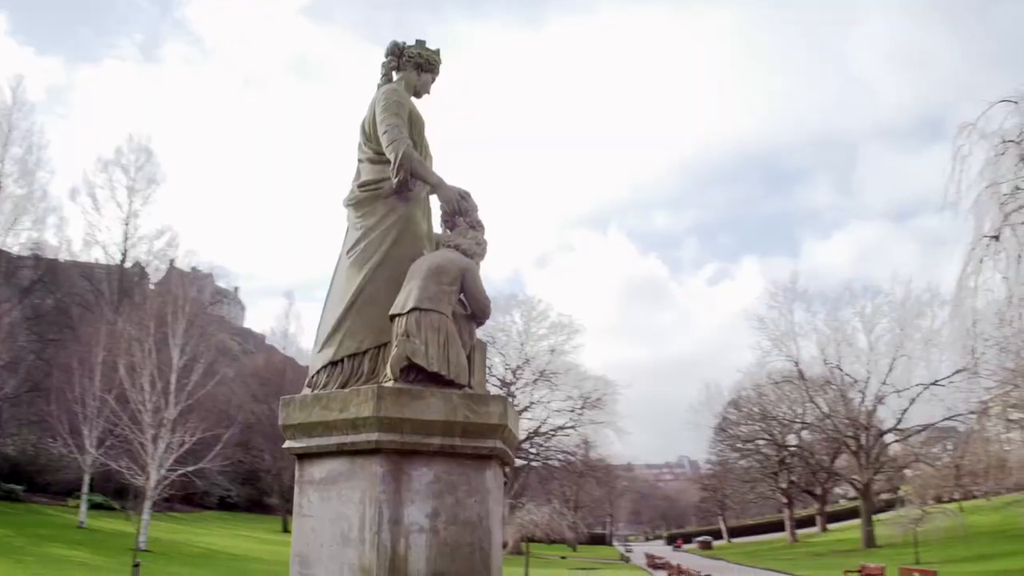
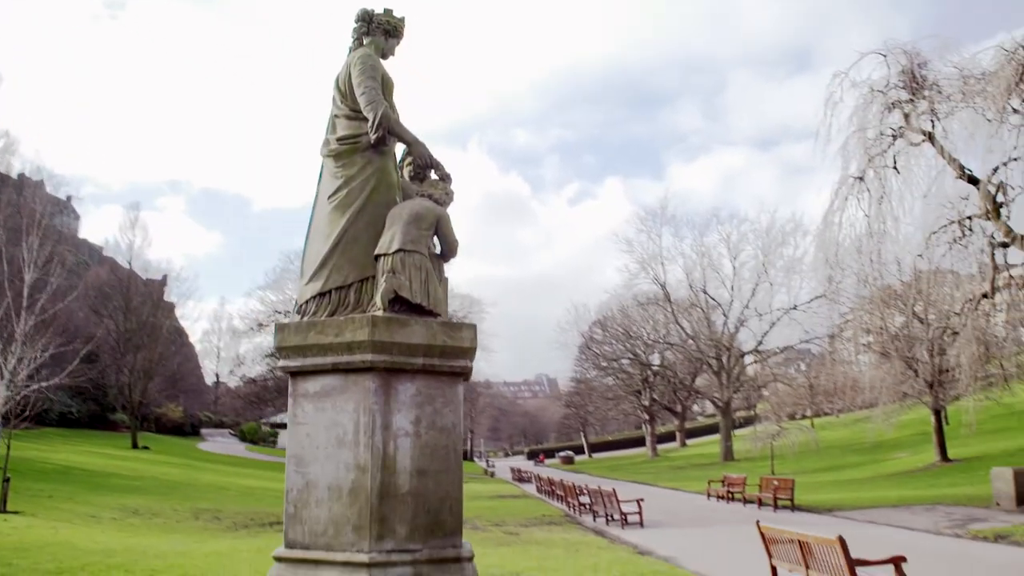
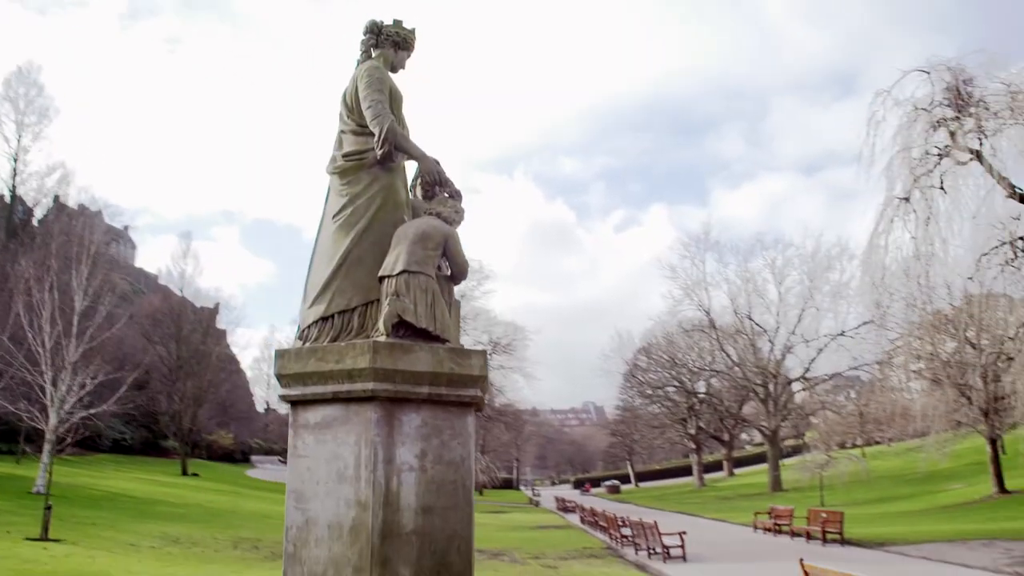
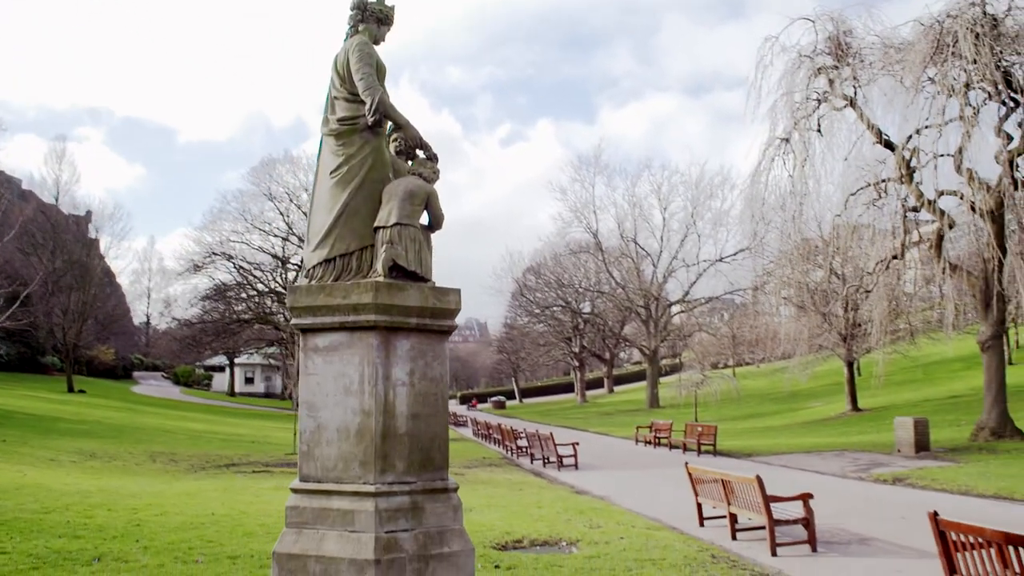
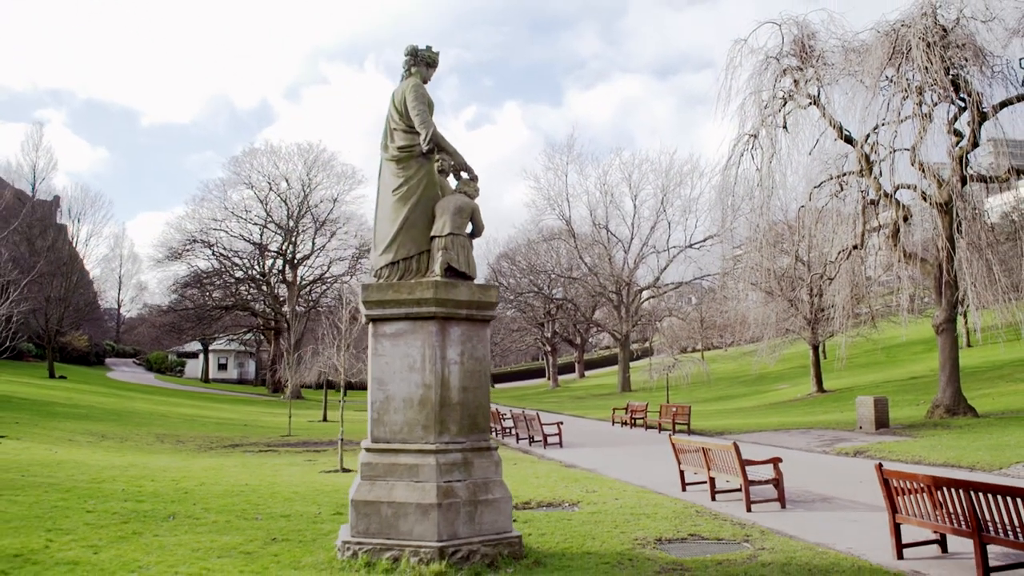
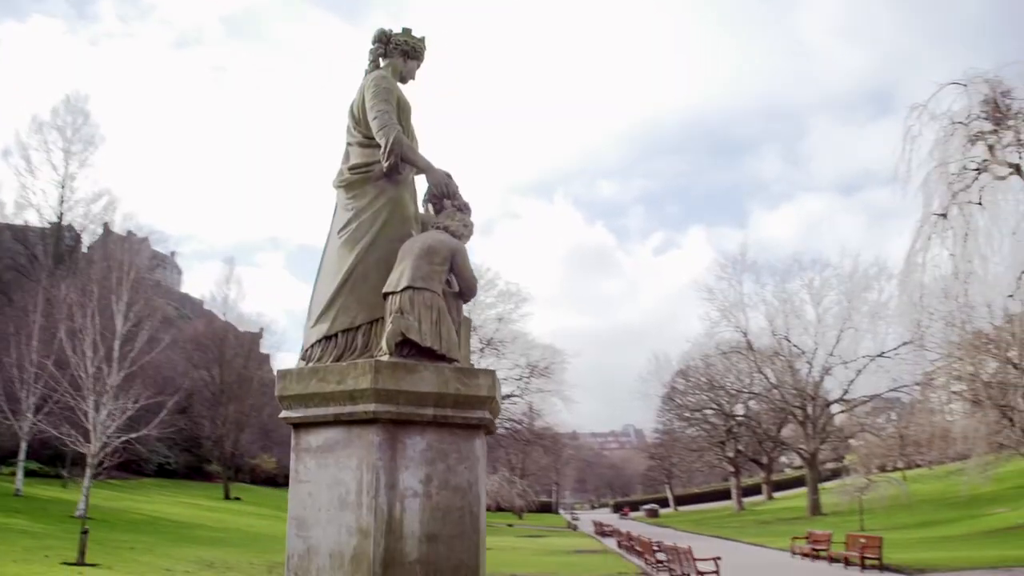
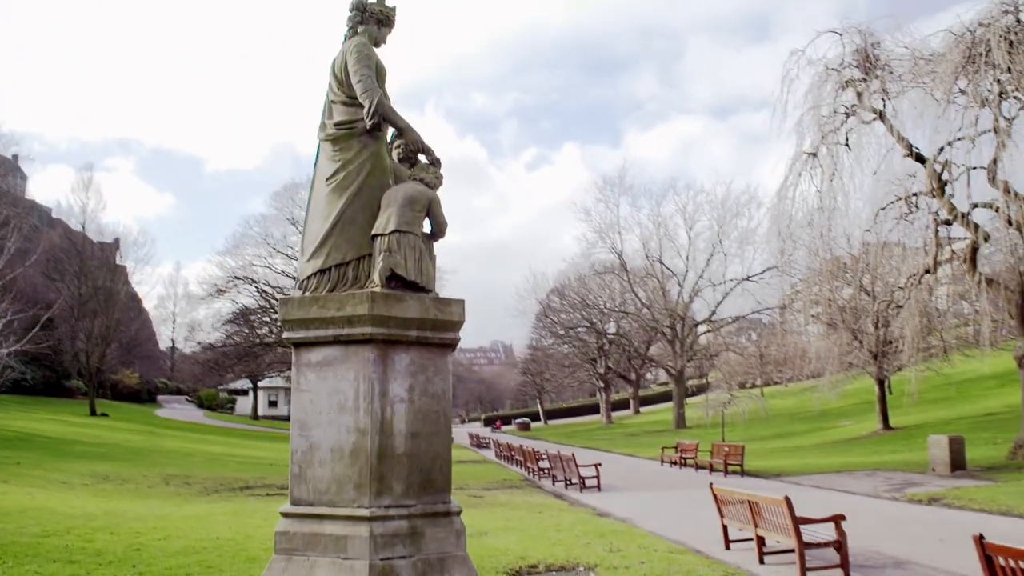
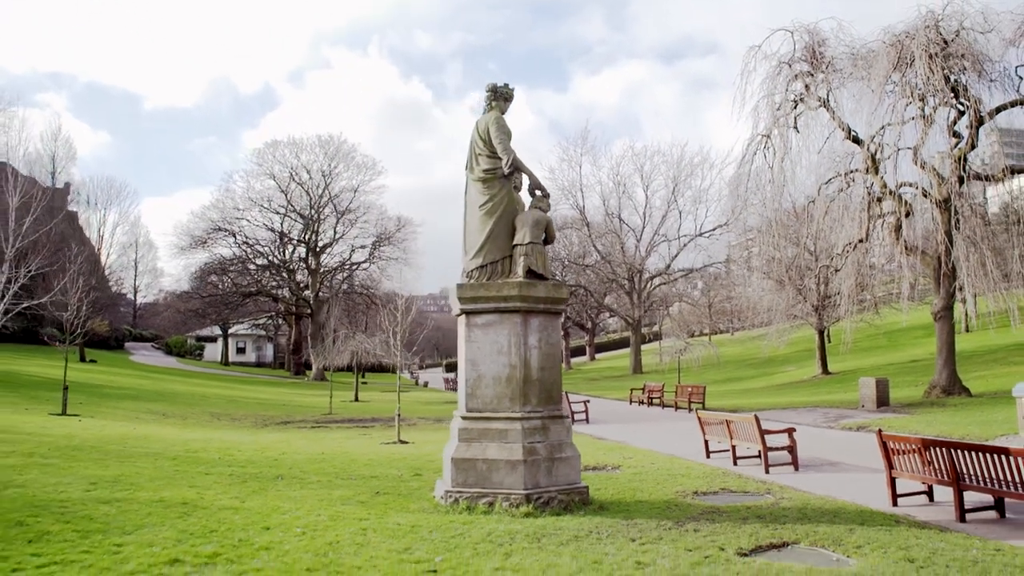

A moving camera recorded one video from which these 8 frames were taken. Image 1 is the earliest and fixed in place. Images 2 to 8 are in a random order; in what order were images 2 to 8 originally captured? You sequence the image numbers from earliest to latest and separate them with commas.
6, 3, 2, 7, 4, 5, 8
